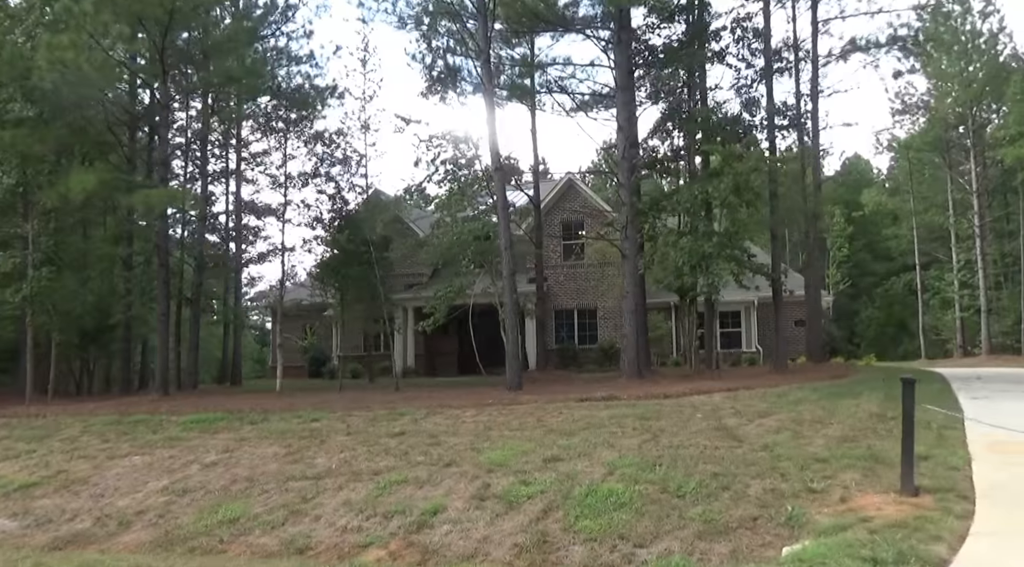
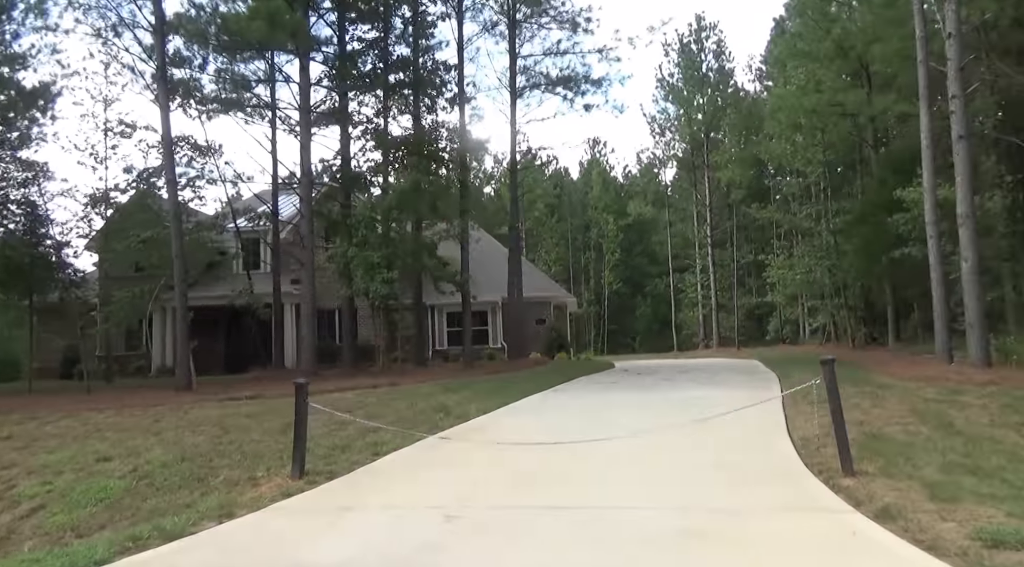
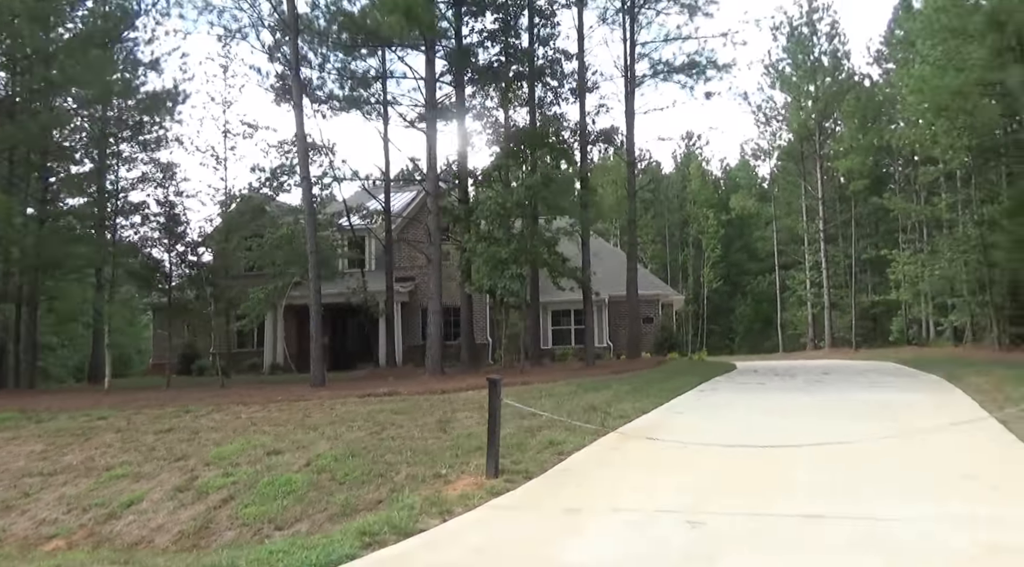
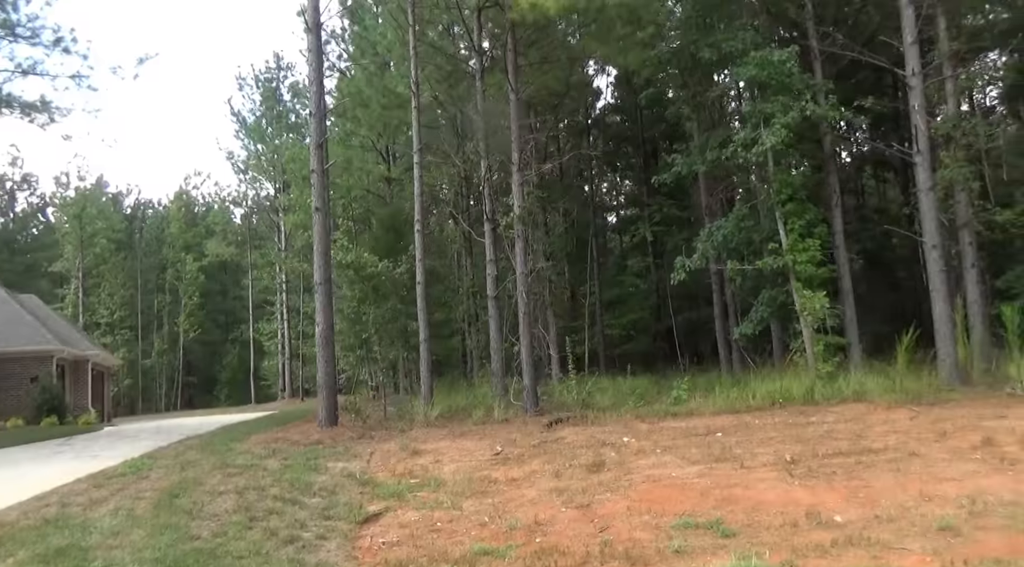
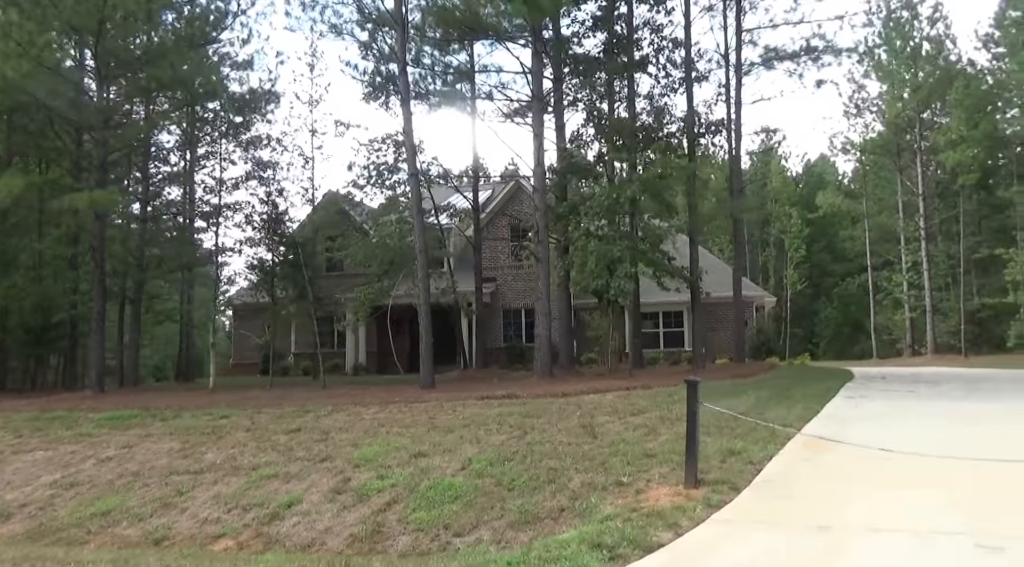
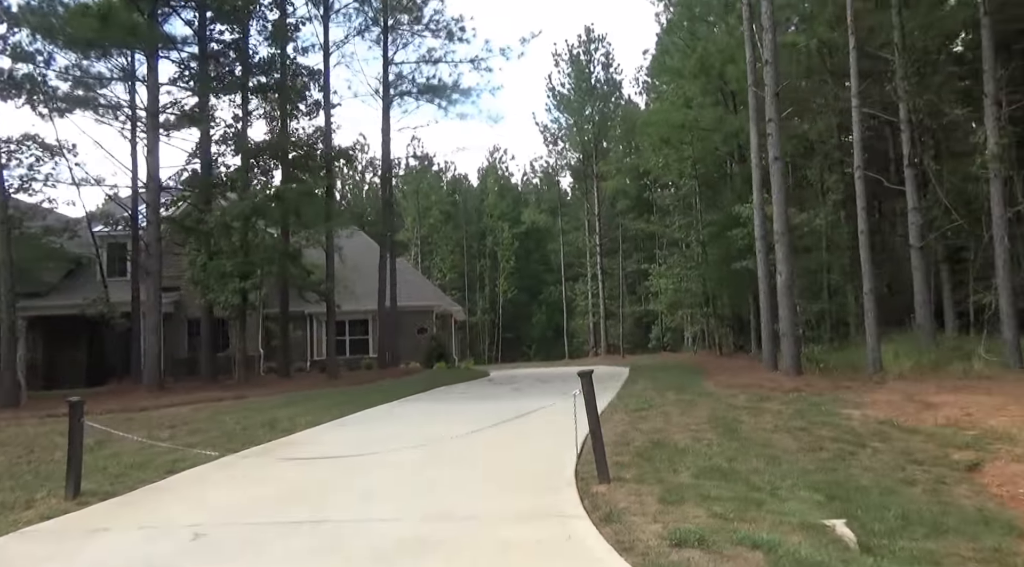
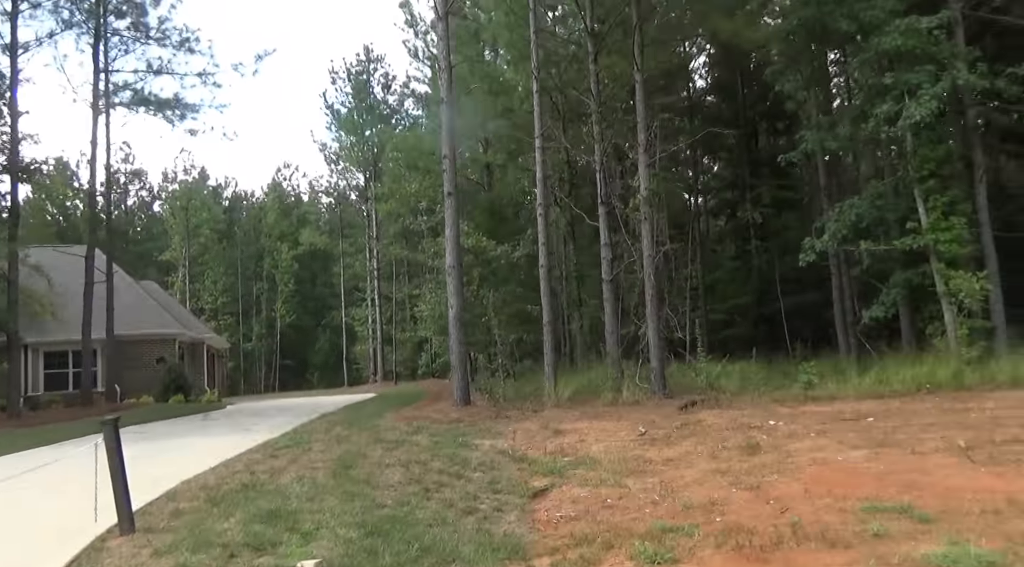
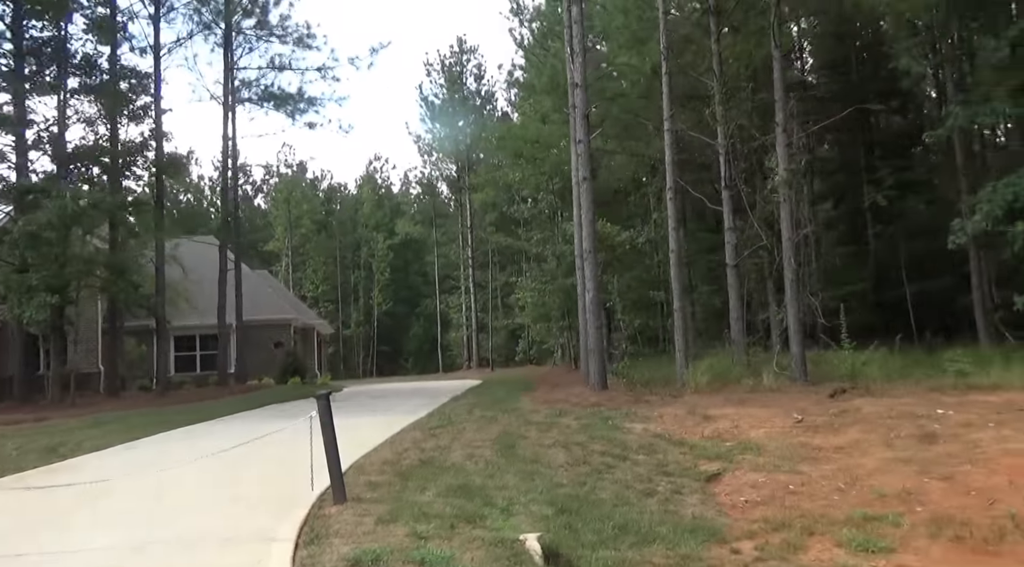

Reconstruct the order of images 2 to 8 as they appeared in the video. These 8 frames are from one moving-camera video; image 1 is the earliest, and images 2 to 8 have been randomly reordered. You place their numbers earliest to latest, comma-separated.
5, 3, 2, 6, 8, 7, 4
